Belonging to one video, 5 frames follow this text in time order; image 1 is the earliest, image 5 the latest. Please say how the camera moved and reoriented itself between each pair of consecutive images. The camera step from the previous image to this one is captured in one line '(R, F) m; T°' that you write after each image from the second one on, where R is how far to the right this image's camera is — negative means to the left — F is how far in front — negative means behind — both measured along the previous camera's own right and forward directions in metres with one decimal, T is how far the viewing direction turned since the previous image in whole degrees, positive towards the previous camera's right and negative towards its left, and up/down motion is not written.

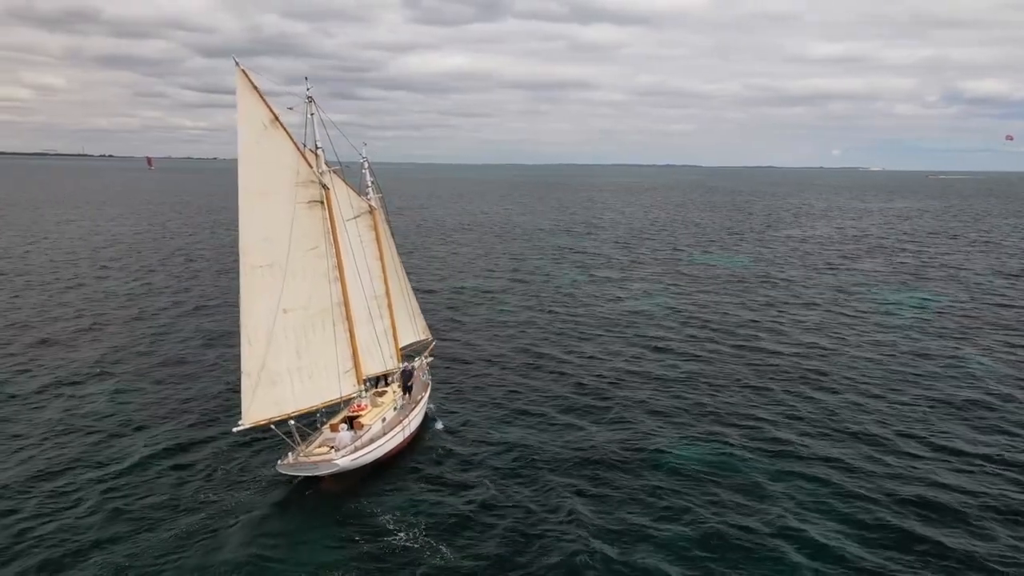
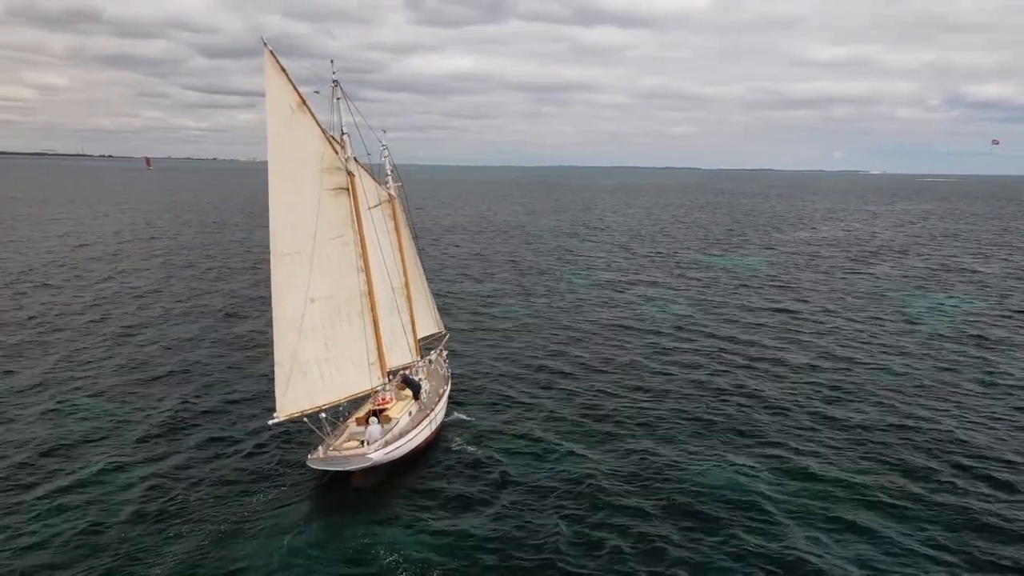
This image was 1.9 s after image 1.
(-1.2, -0.5) m; 0°
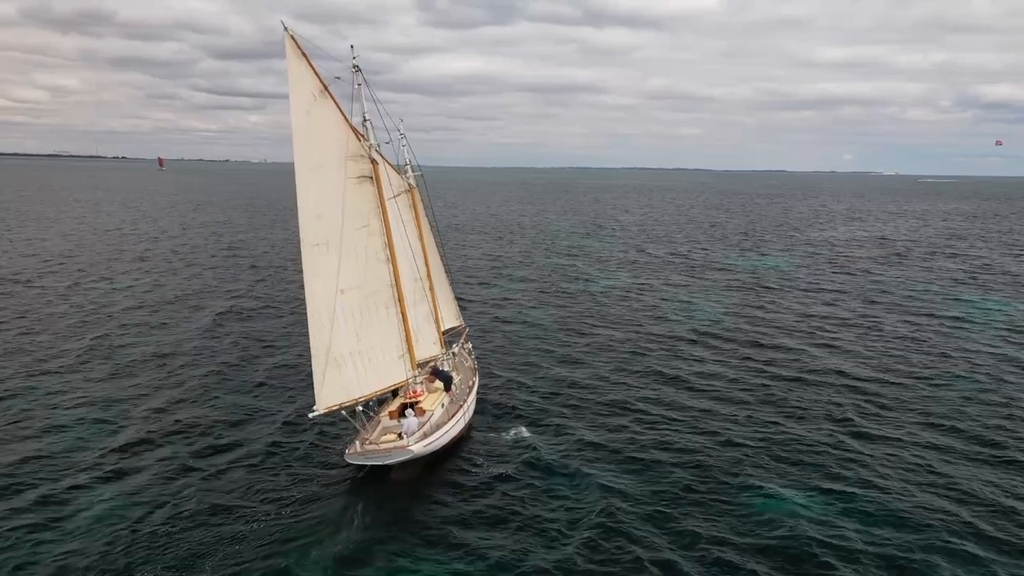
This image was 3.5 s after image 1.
(-1.3, +0.5) m; -1°
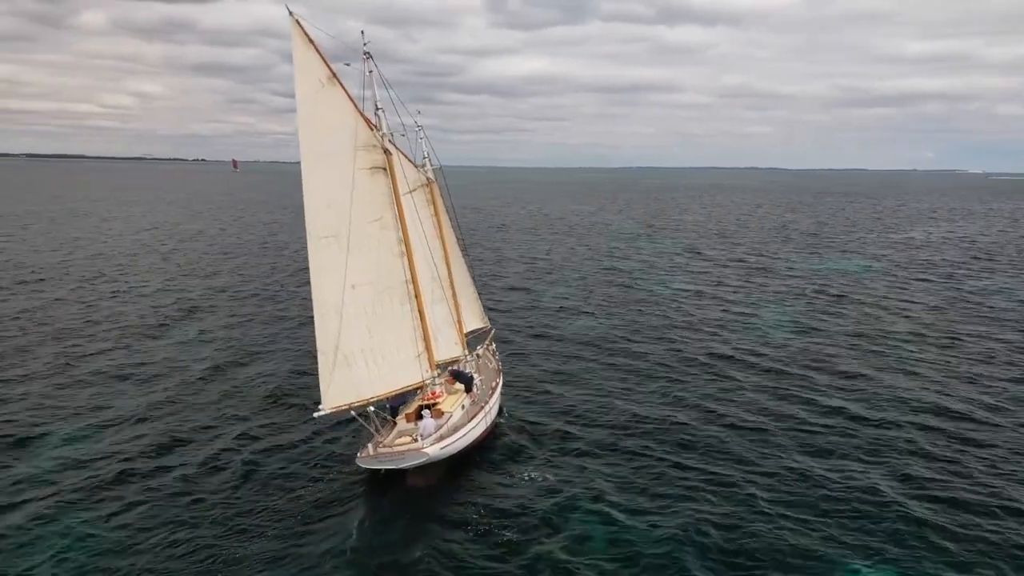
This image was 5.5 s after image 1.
(+2.2, +2.1) m; -5°
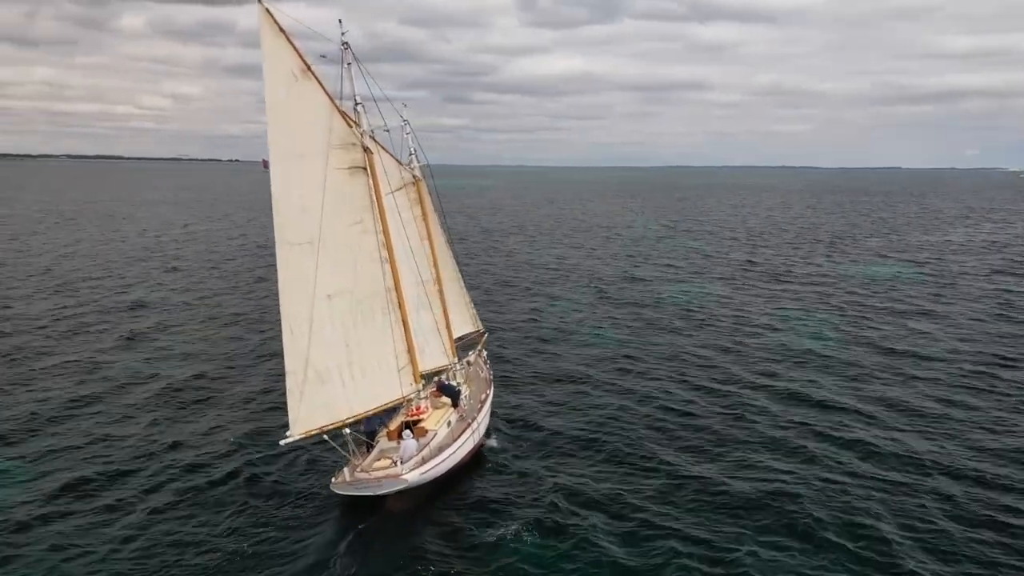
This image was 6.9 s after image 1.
(+2.0, +2.4) m; -2°
